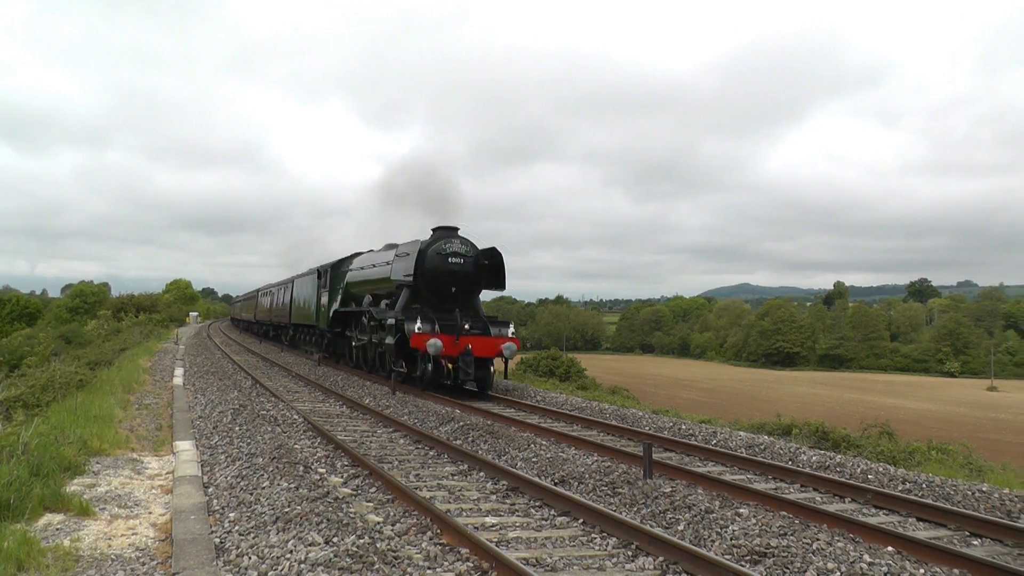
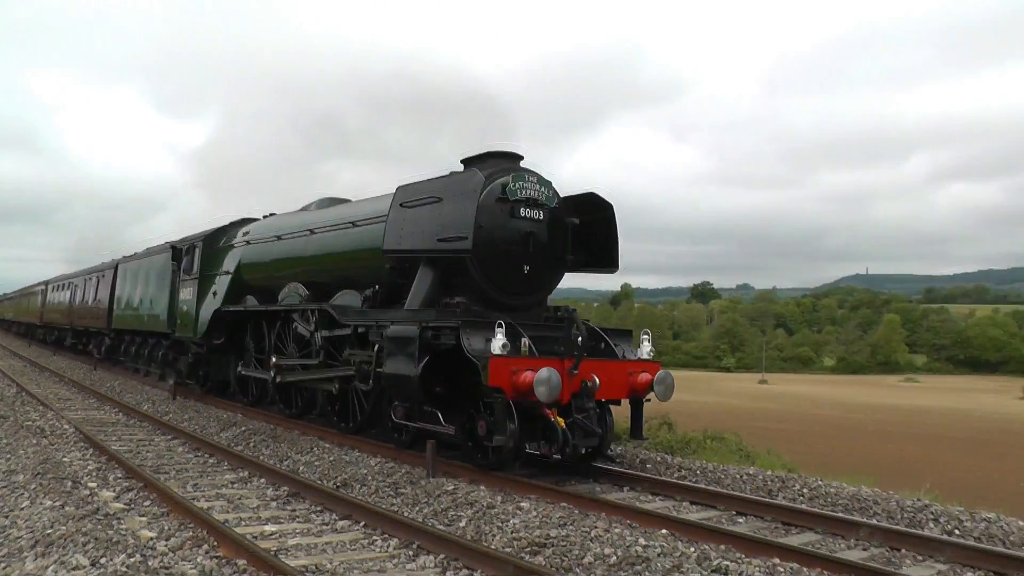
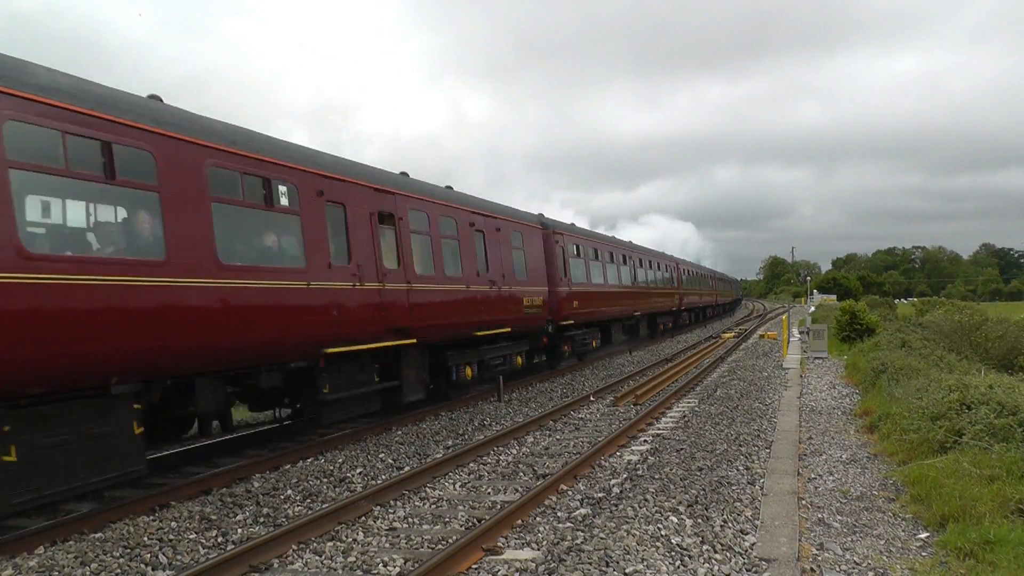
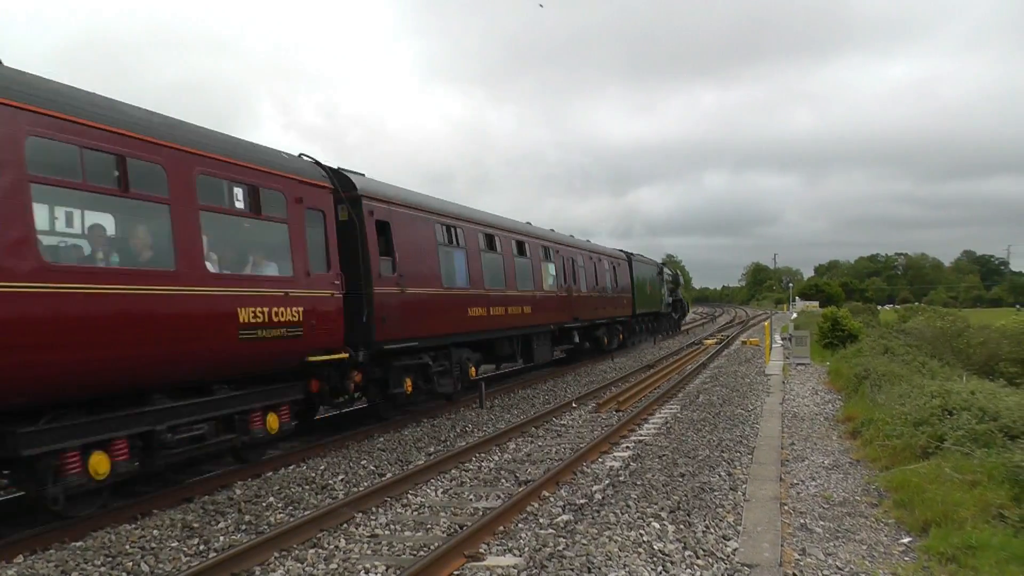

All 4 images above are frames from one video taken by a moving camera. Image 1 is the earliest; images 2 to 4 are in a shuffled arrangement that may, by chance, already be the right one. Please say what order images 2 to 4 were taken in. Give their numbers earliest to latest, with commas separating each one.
2, 4, 3
